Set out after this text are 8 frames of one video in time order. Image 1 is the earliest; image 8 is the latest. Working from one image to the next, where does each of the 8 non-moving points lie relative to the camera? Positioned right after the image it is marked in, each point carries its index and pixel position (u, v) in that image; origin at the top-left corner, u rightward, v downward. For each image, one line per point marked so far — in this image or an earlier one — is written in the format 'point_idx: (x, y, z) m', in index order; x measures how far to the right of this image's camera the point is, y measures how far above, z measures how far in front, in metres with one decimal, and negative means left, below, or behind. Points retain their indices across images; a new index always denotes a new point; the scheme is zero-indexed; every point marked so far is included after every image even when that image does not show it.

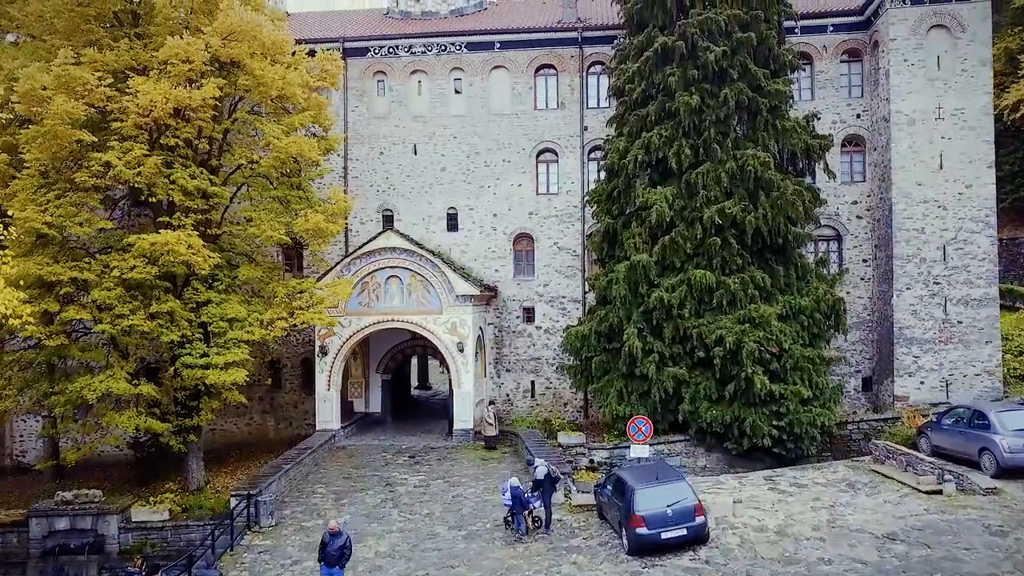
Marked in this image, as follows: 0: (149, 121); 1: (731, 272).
0: (-4.7, +2.1, +14.9) m
1: (+3.3, +0.2, +17.4) m
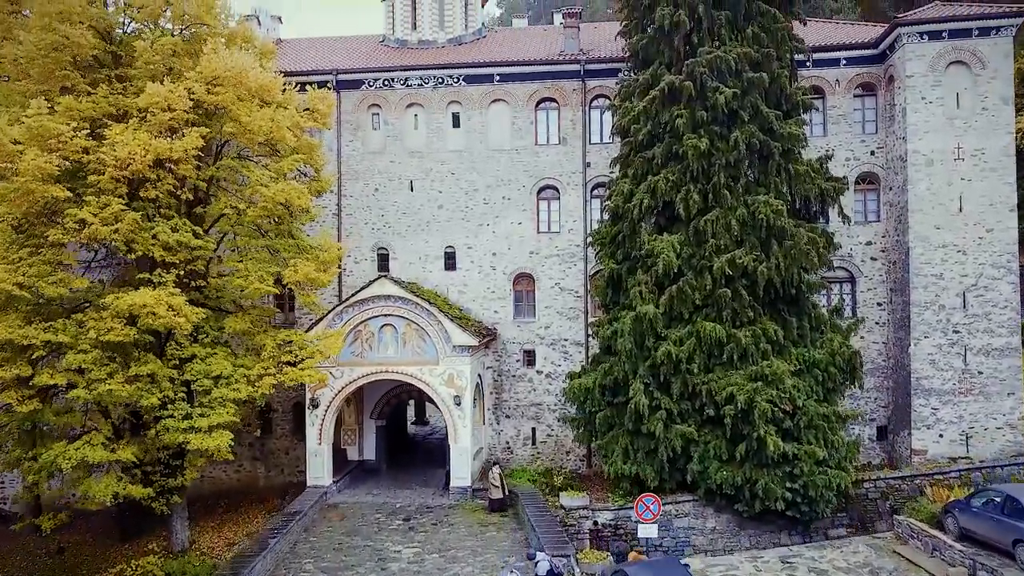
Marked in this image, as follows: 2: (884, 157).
0: (-4.7, +1.4, +14.0) m
1: (+3.3, -0.5, +16.6) m
2: (+6.4, +2.2, +19.8) m
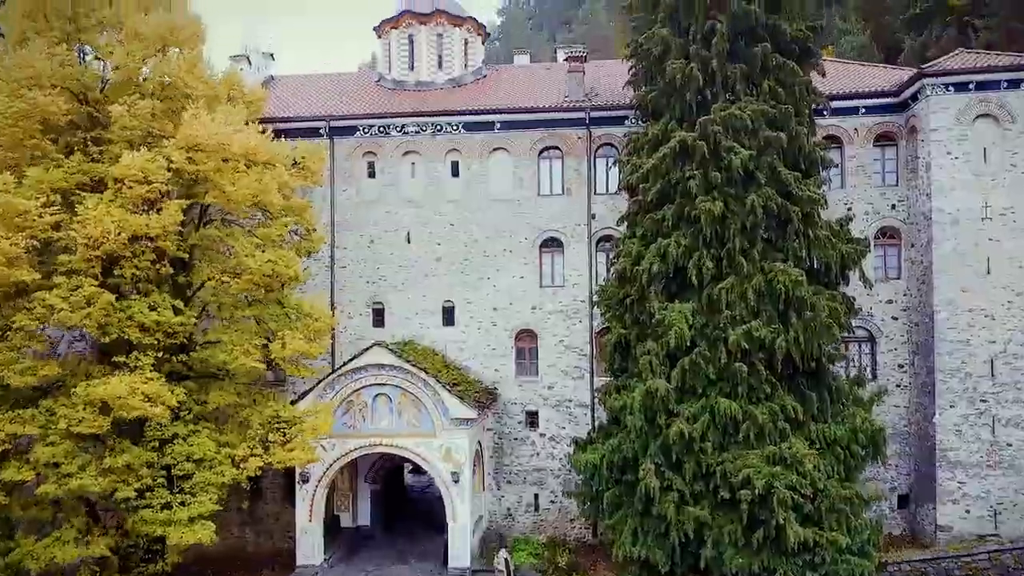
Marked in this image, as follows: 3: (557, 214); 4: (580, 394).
0: (-4.7, +0.4, +13.0) m
1: (+3.3, -1.5, +15.6) m
2: (+6.4, +1.3, +18.8) m
3: (+0.8, +1.3, +19.9) m
4: (+1.1, -1.8, +19.5) m
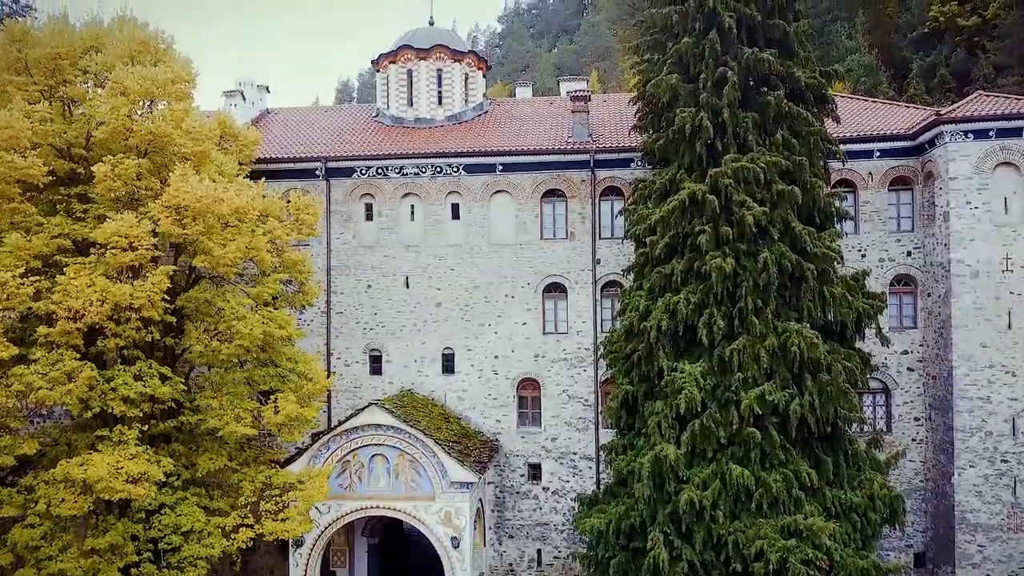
0: (-4.6, -0.4, +12.4) m
1: (+3.4, -2.3, +14.9) m
2: (+6.5, +0.5, +18.2) m
3: (+0.8, +0.5, +19.2) m
4: (+1.2, -2.6, +18.9) m
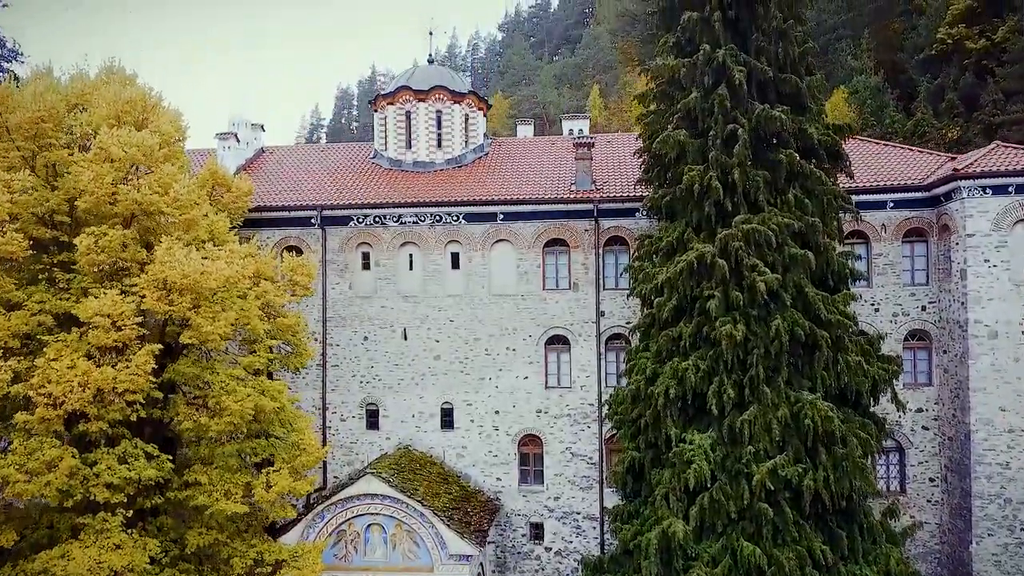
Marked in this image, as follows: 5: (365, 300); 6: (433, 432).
0: (-4.6, -1.3, +11.8) m
1: (+3.4, -3.2, +14.3) m
2: (+6.5, -0.4, +17.6) m
3: (+0.8, -0.4, +18.6) m
4: (+1.2, -3.5, +18.3) m
5: (-2.4, -0.2, +19.1) m
6: (-1.3, -2.4, +18.8) m
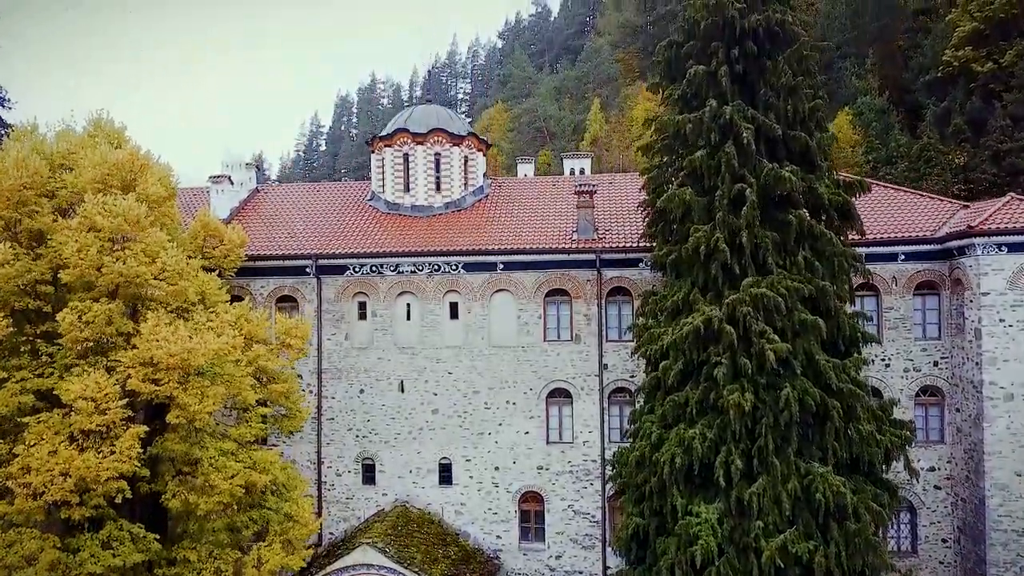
0: (-4.6, -2.1, +11.3) m
1: (+3.4, -4.0, +13.8) m
2: (+6.5, -1.2, +17.1) m
3: (+0.8, -1.2, +18.1) m
4: (+1.2, -4.3, +17.8) m
5: (-2.4, -1.0, +18.6) m
6: (-1.3, -3.2, +18.3) m
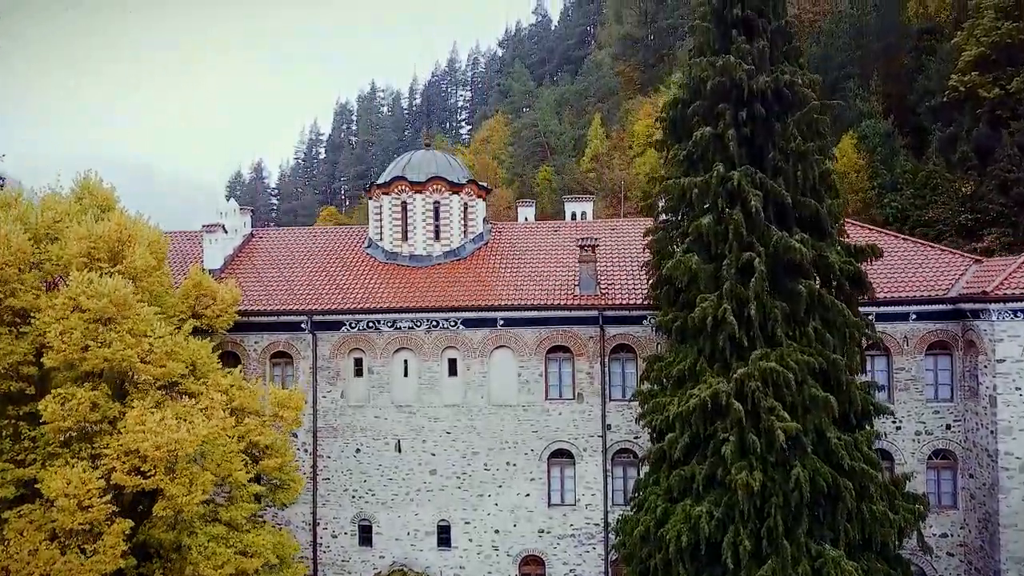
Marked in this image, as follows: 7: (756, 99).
0: (-4.6, -3.0, +10.8) m
1: (+3.4, -4.9, +13.3) m
2: (+6.5, -2.1, +16.6) m
3: (+0.8, -2.1, +17.6) m
4: (+1.2, -5.2, +17.3) m
5: (-2.4, -1.9, +18.1) m
6: (-1.3, -4.1, +17.8) m
7: (+3.1, +2.4, +14.4) m
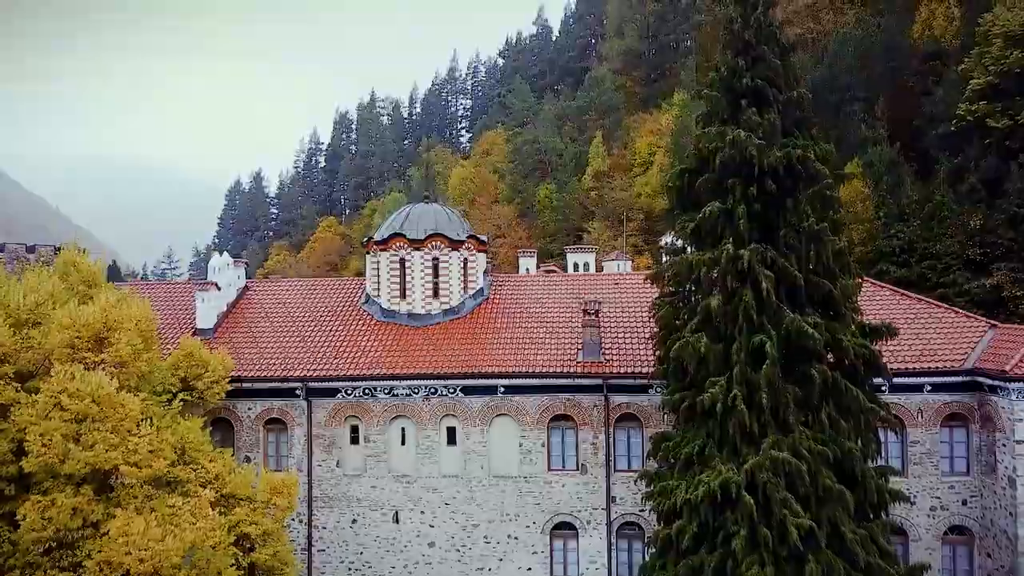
0: (-4.6, -4.0, +10.3) m
1: (+3.4, -5.9, +12.8) m
2: (+6.5, -3.1, +16.1) m
3: (+0.9, -3.1, +17.1) m
4: (+1.2, -6.2, +16.8) m
5: (-2.4, -2.9, +17.5) m
6: (-1.2, -5.1, +17.3) m
7: (+3.1, +1.4, +13.8) m
